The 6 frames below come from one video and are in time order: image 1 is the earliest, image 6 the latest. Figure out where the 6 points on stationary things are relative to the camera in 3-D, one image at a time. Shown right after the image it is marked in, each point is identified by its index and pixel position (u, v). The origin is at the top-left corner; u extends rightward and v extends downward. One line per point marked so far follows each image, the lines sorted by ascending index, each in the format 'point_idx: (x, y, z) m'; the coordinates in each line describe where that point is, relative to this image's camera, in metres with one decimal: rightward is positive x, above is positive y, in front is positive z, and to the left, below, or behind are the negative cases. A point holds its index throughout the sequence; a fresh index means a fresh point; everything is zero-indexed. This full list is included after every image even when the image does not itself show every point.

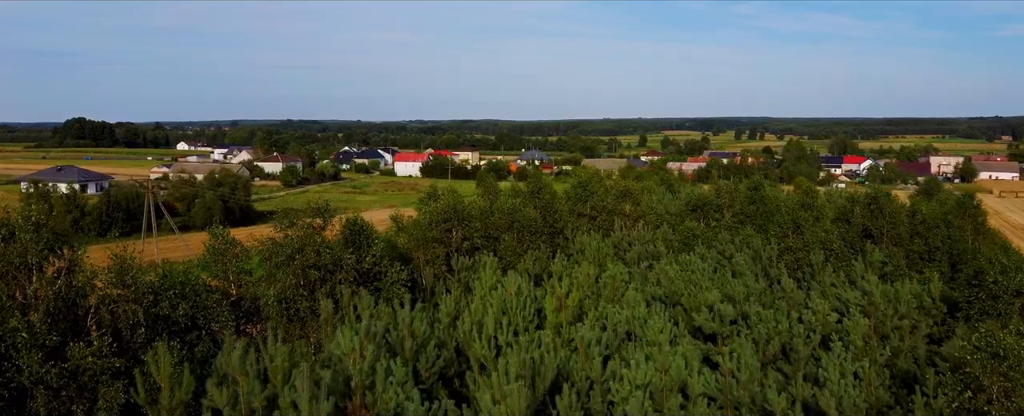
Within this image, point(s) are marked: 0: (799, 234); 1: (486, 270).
0: (+3.5, -0.3, +12.4) m
1: (-0.2, -0.6, +9.9) m
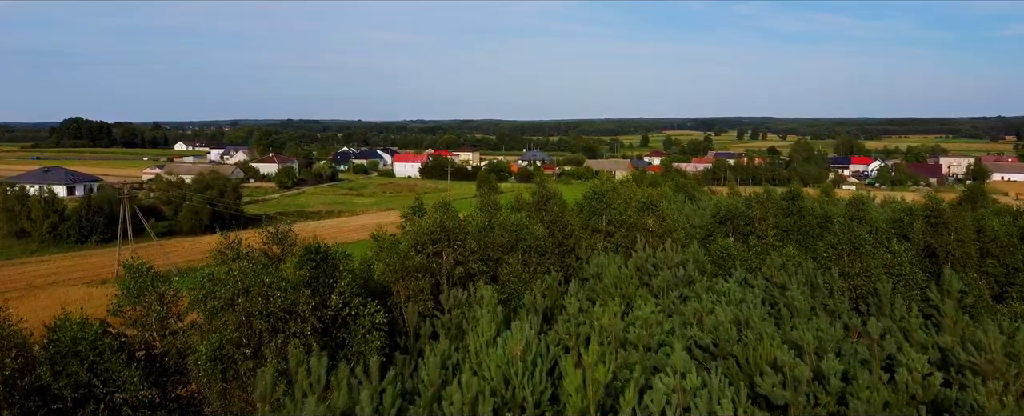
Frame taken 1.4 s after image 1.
0: (+3.6, -0.5, +10.4) m
1: (-0.2, -0.8, +7.9) m
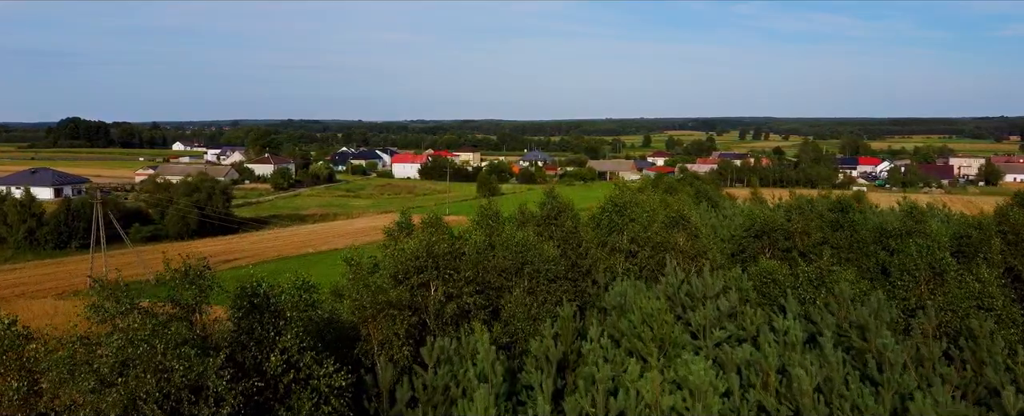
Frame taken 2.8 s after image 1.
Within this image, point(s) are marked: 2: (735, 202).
0: (+3.6, -0.6, +8.5) m
1: (-0.2, -0.9, +6.0) m
2: (+4.7, +0.1, +20.6) m
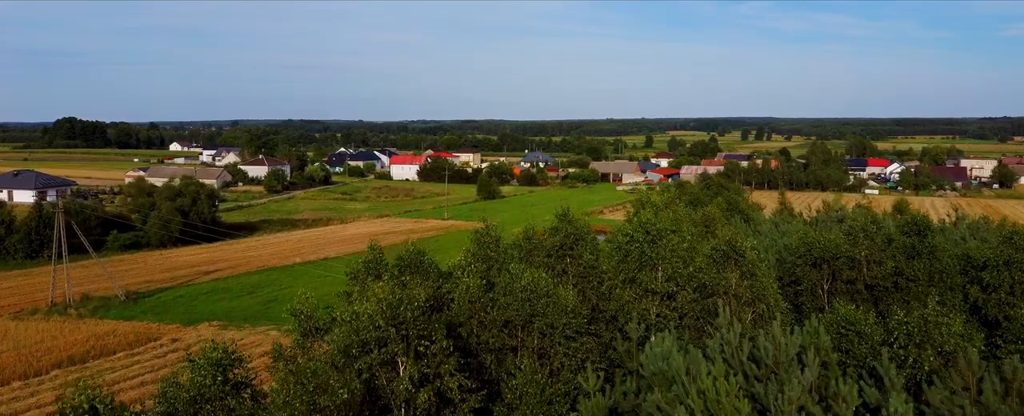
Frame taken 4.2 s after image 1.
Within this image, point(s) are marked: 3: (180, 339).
0: (+3.6, -0.9, +6.3) m
1: (-0.1, -1.2, +3.8) m
2: (+4.7, -0.1, +18.4) m
3: (-6.3, -2.5, +19.2) m
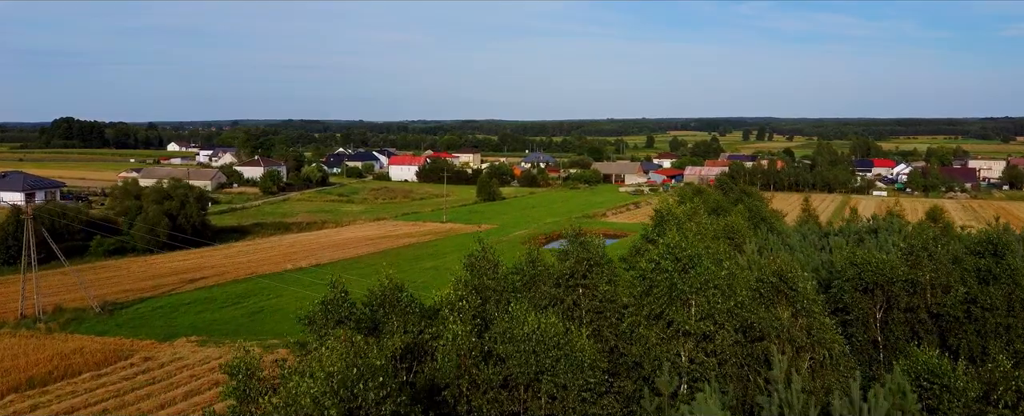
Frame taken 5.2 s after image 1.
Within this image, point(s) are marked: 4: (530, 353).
0: (+3.6, -1.0, +4.8) m
1: (-0.1, -1.3, +2.3) m
2: (+4.7, -0.2, +16.9) m
3: (-6.3, -2.6, +17.7) m
4: (+0.1, -0.9, +5.1) m
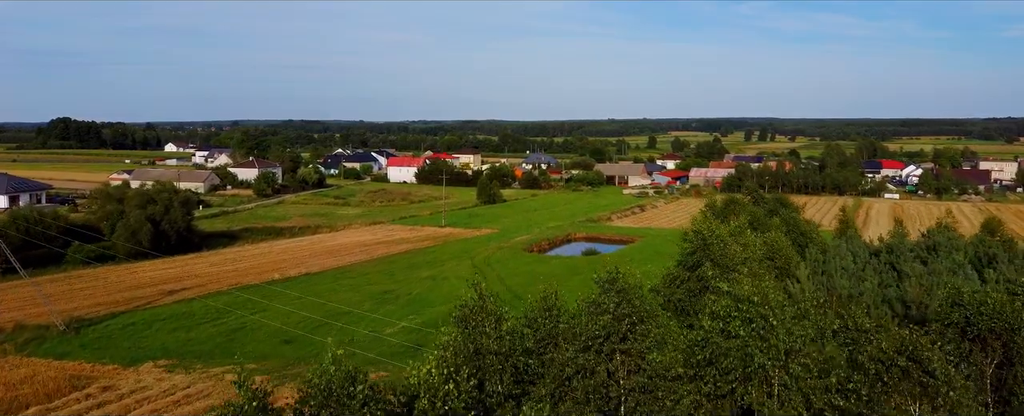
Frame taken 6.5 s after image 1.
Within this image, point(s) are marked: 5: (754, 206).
0: (+3.7, -1.2, +2.9) m
1: (-0.1, -1.5, +0.4) m
2: (+4.8, -0.4, +15.0) m
3: (-6.3, -2.8, +15.8) m
4: (+0.1, -1.0, +3.2) m
5: (+4.1, +0.1, +18.1) m
